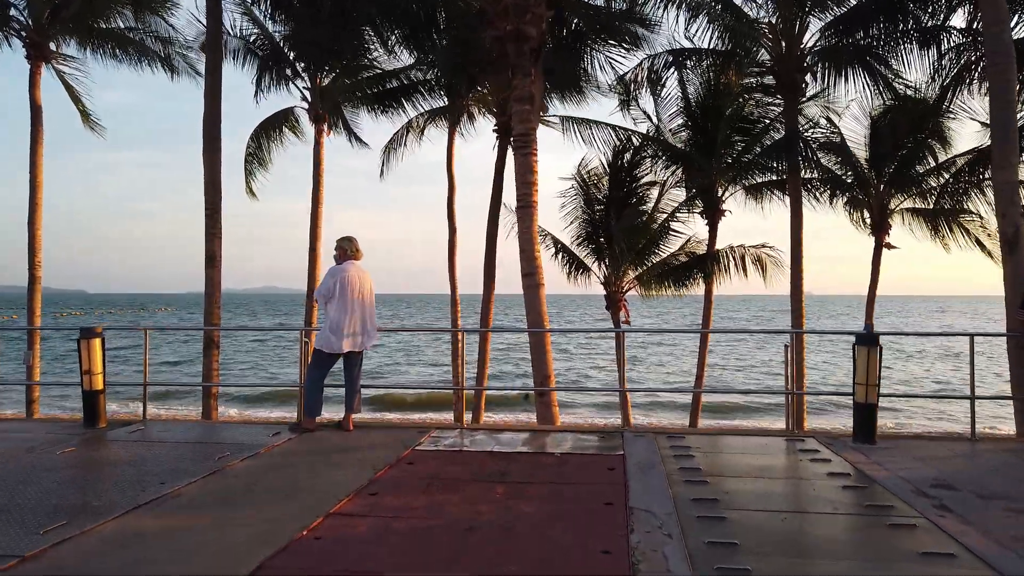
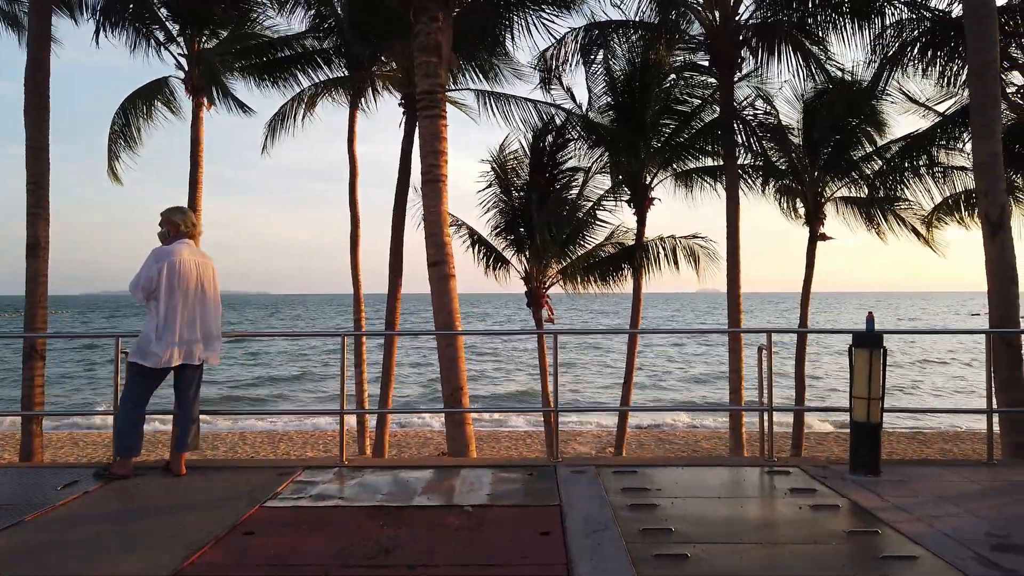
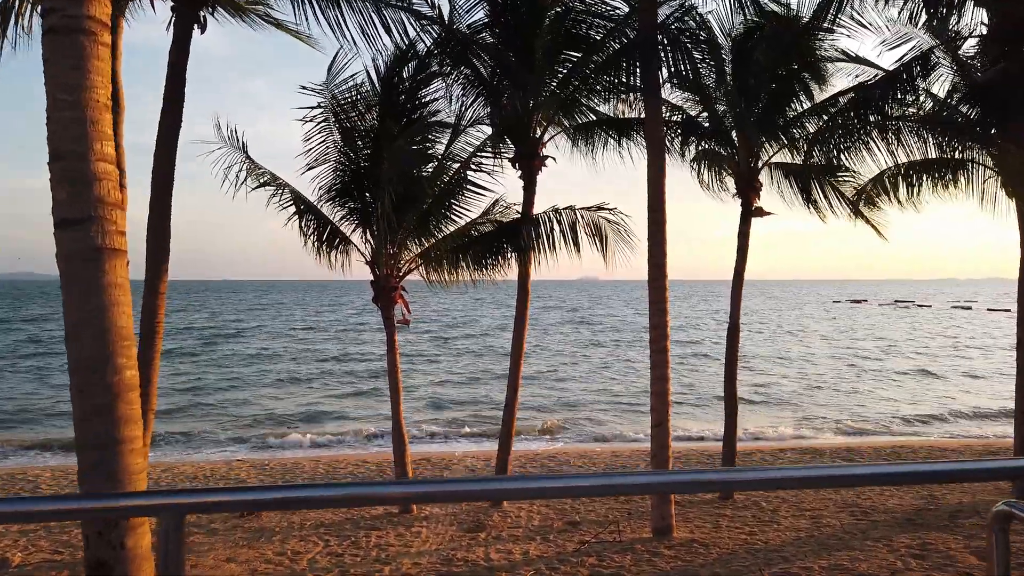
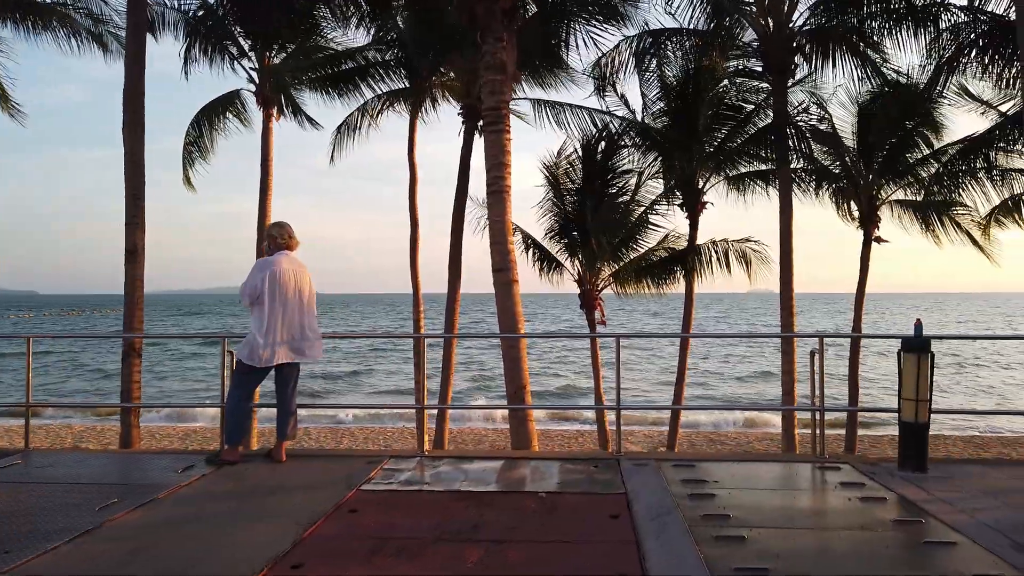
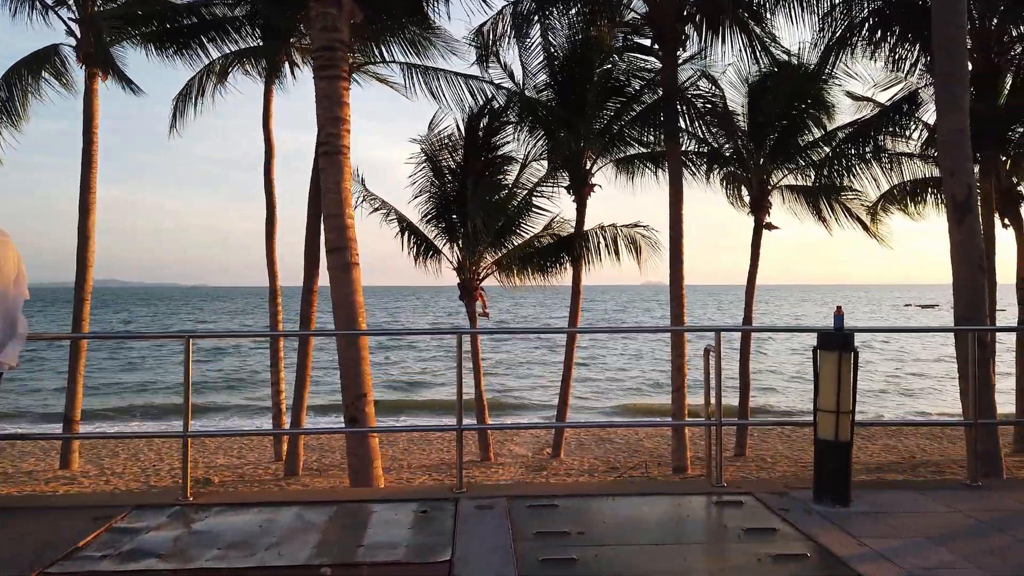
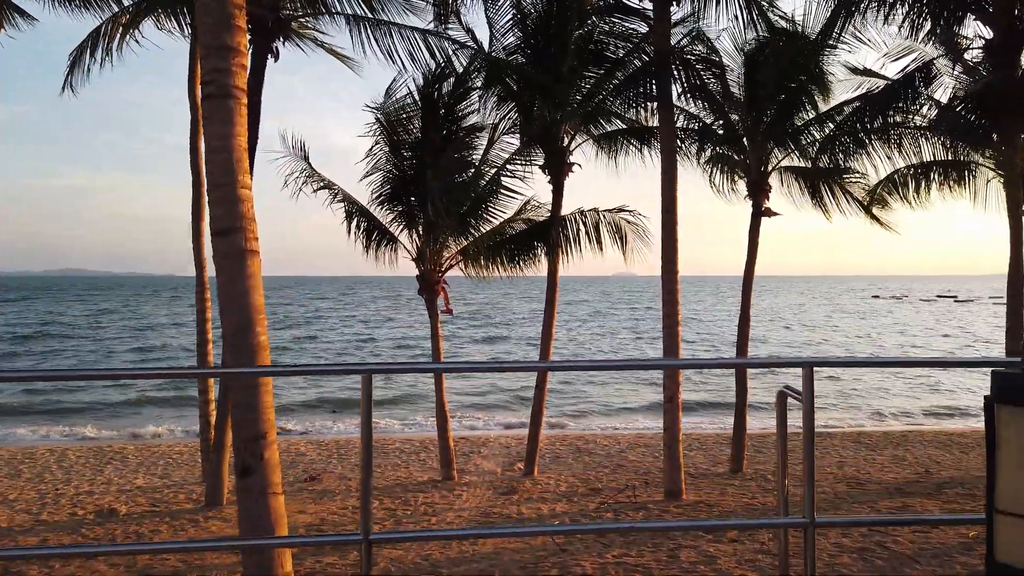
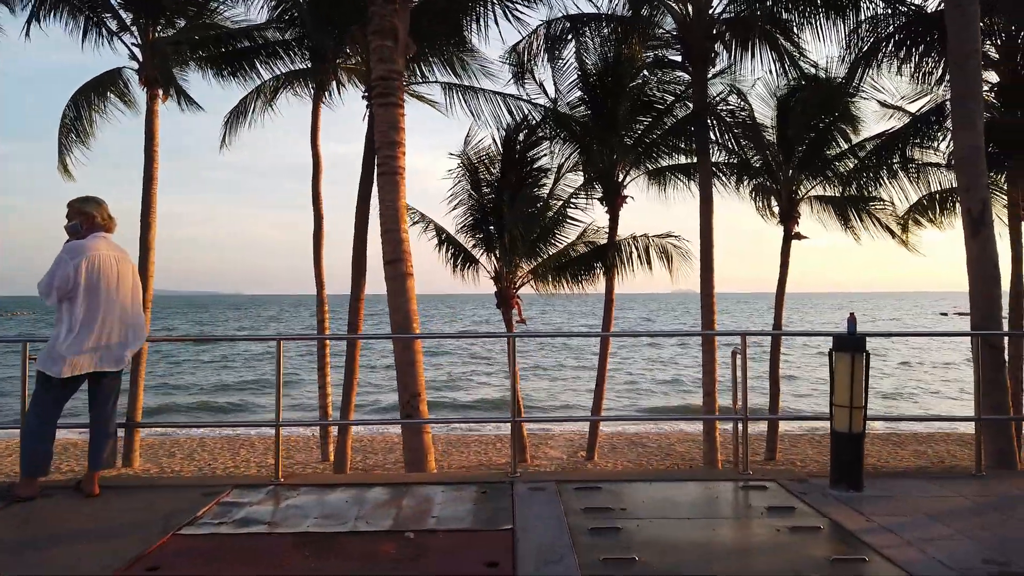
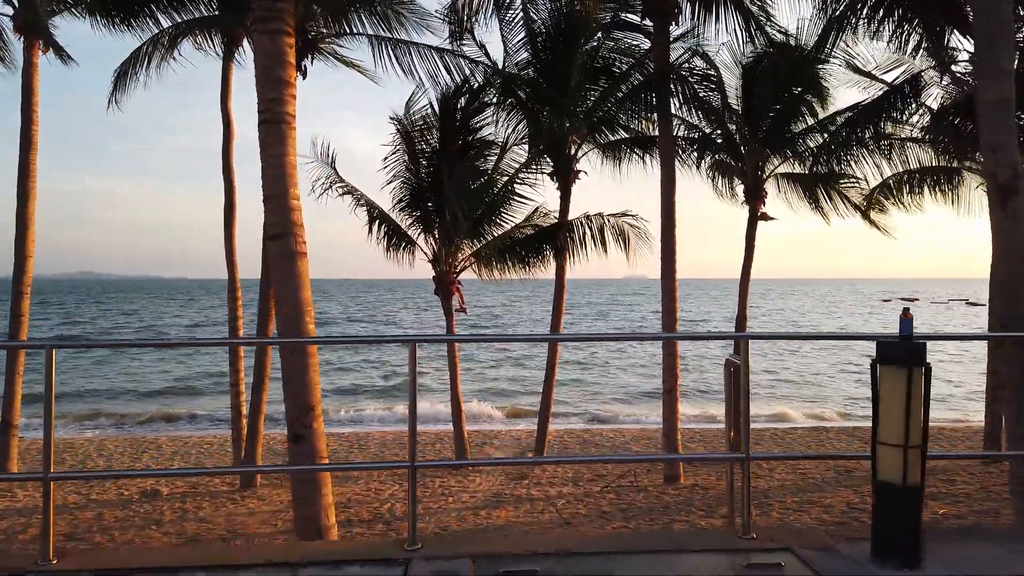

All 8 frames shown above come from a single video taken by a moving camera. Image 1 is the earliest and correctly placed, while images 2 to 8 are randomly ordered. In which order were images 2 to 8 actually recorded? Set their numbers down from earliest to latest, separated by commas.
4, 2, 7, 5, 8, 6, 3
